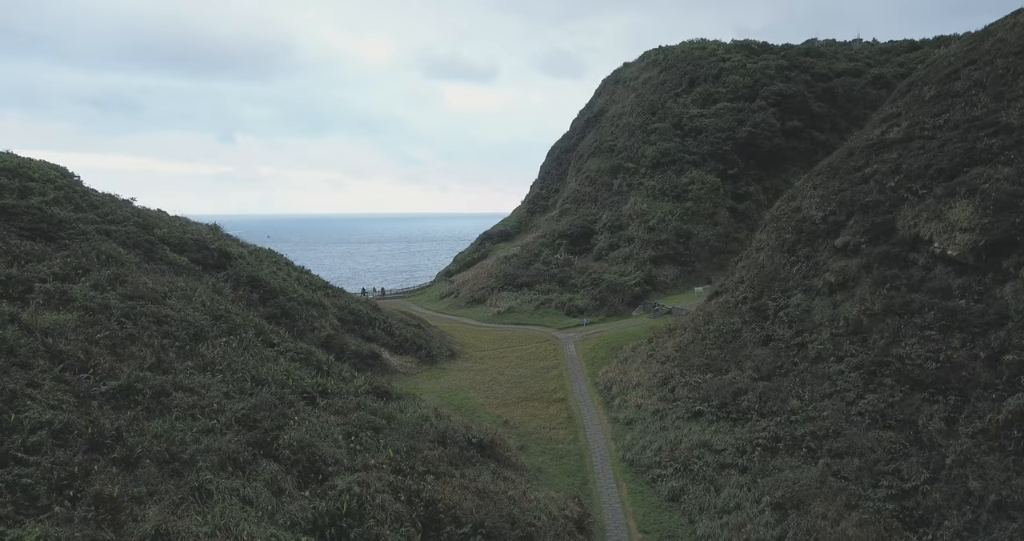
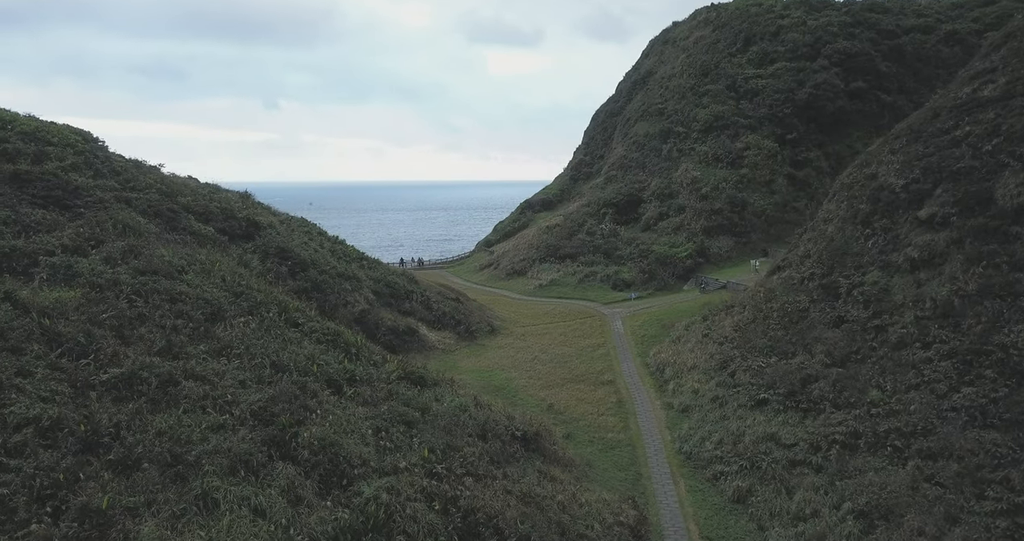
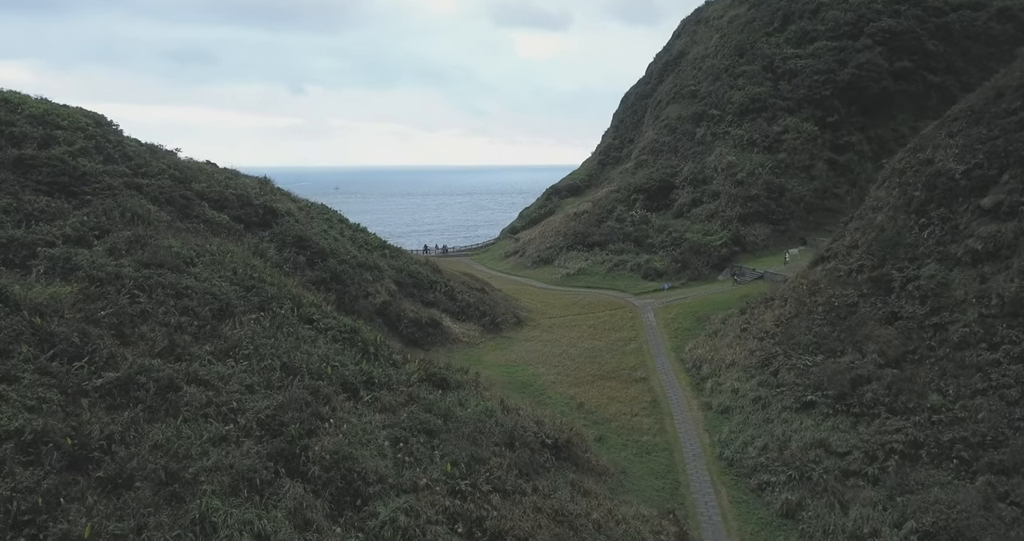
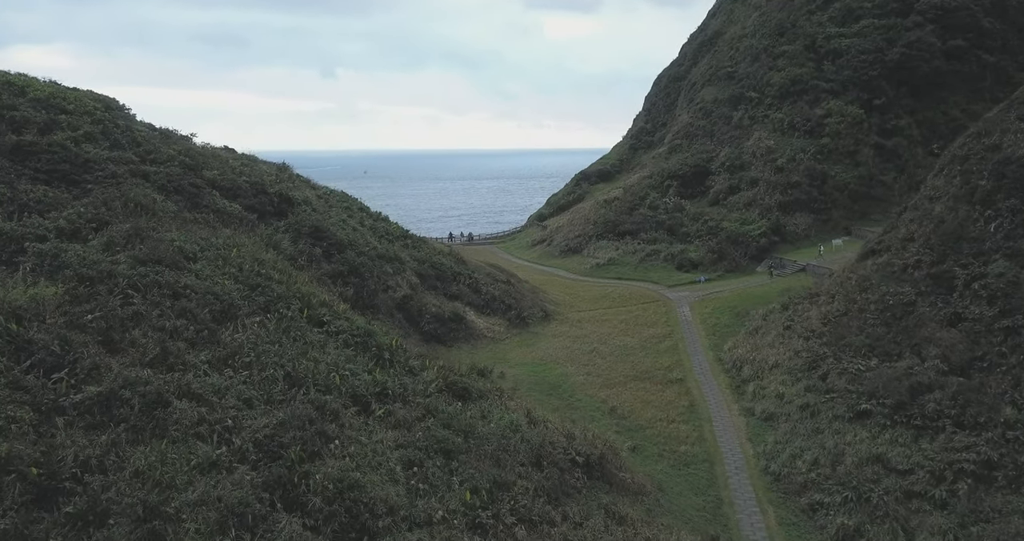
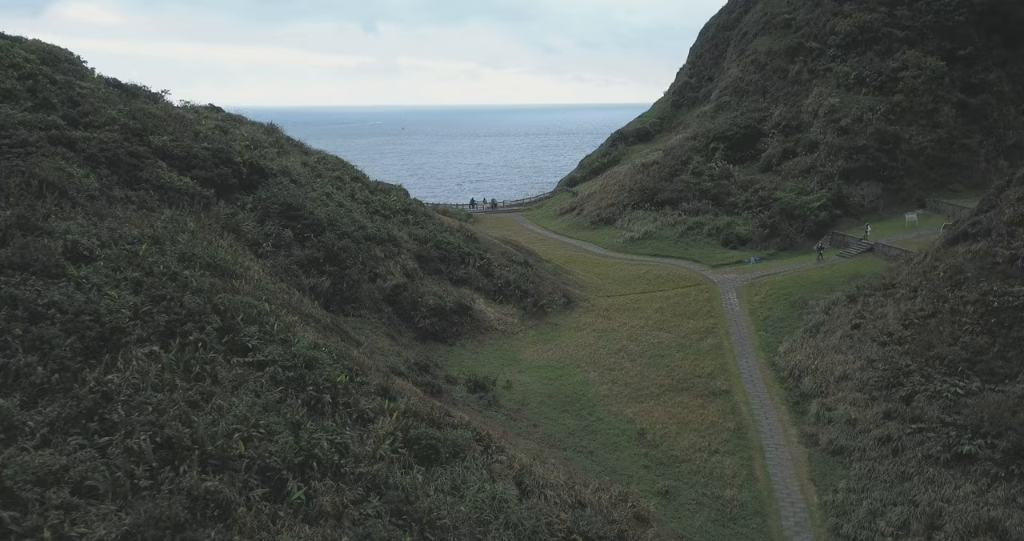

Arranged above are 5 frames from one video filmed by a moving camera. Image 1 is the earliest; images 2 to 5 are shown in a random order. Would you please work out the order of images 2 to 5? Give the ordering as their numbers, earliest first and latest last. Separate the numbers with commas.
2, 3, 4, 5
